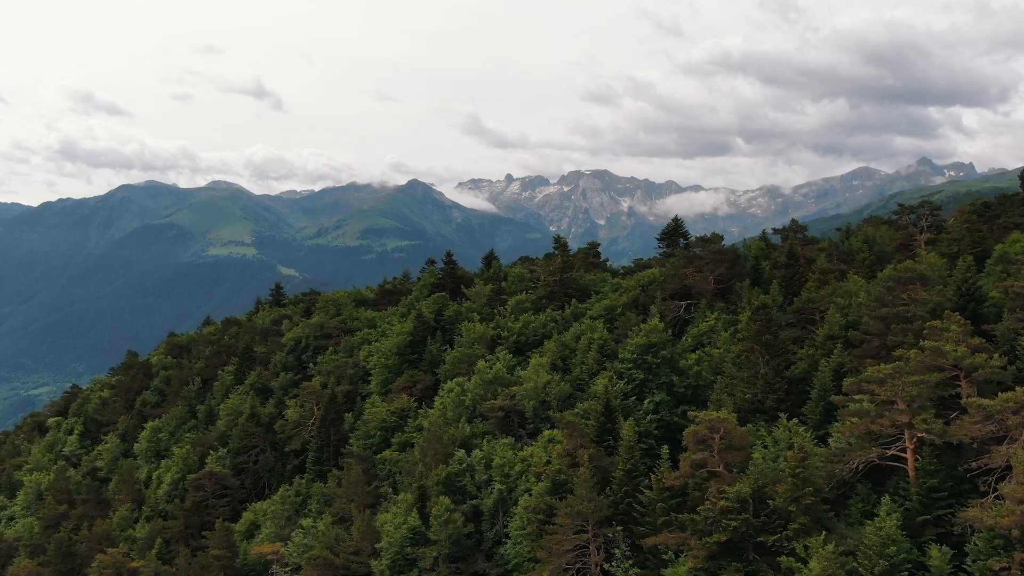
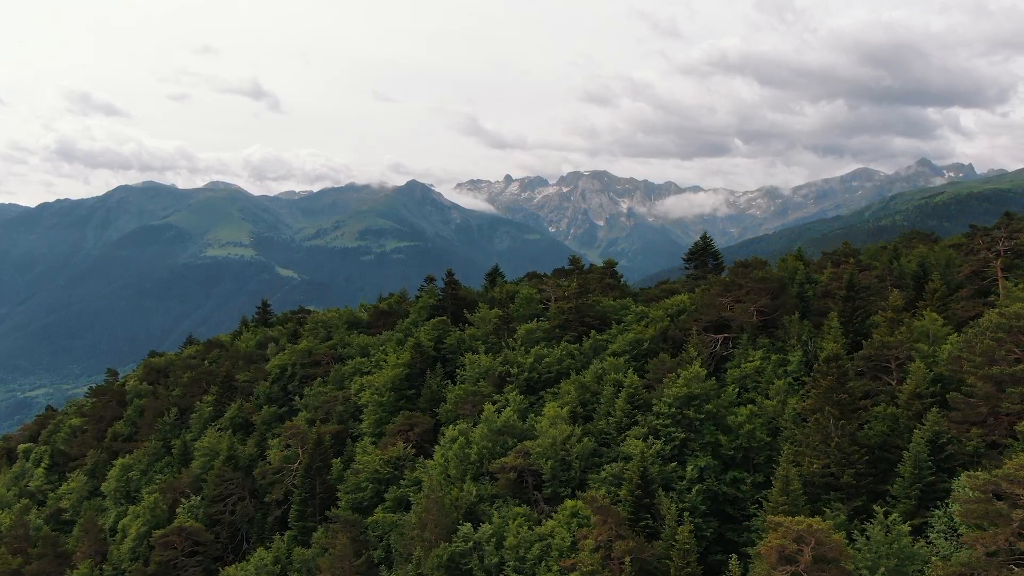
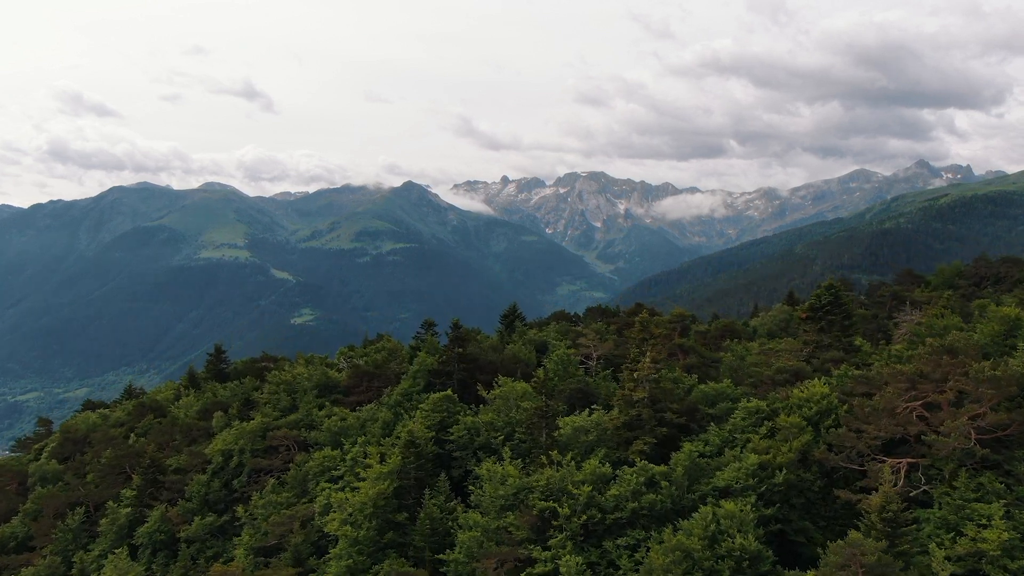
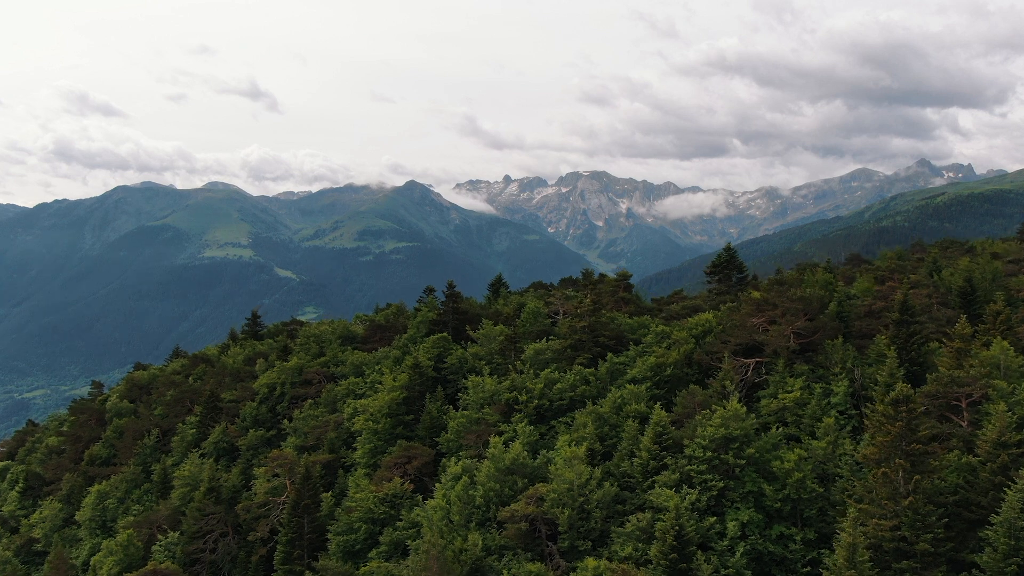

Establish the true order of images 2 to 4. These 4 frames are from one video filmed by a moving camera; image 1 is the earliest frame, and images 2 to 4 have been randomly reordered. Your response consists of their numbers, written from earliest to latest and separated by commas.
2, 4, 3
